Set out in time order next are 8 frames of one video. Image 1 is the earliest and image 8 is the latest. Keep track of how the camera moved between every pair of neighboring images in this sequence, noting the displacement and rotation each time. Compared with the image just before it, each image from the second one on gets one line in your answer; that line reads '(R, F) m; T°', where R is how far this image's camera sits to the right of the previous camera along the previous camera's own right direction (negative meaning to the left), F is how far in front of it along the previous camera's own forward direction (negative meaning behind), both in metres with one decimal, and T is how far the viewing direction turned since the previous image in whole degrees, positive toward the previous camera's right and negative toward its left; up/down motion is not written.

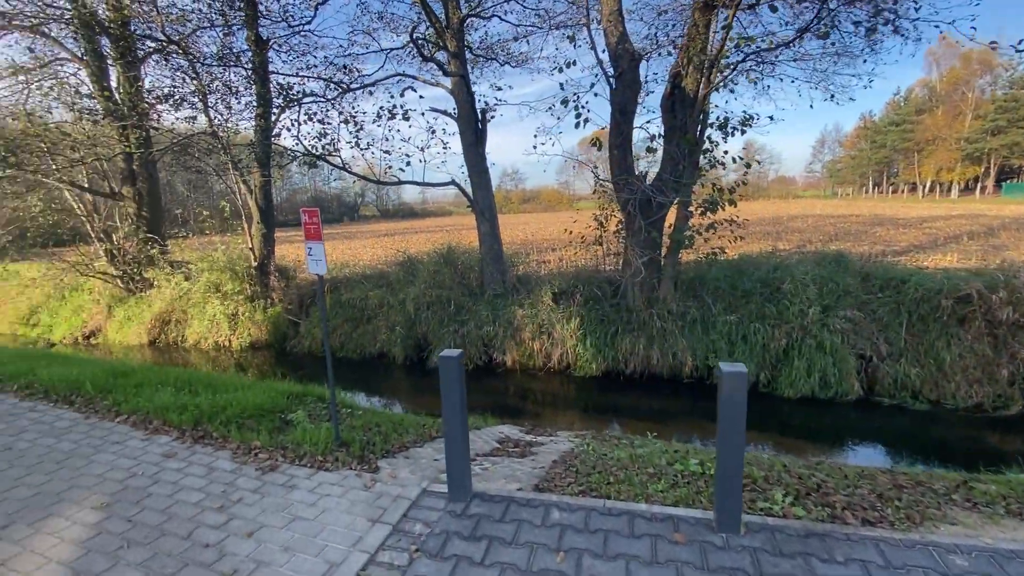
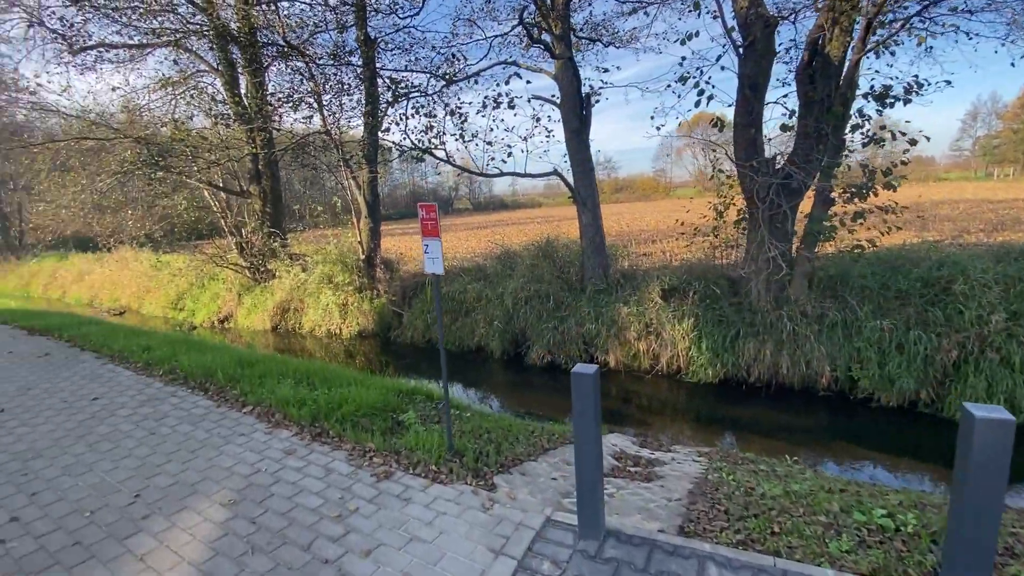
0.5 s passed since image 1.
(-0.3, +0.4) m; -10°
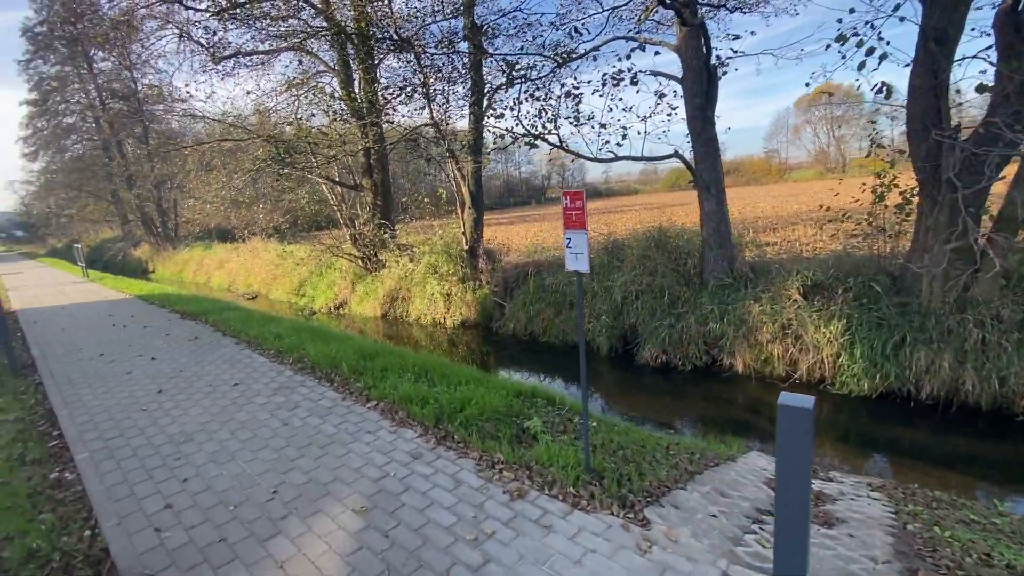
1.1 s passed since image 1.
(-0.4, +0.4) m; -11°
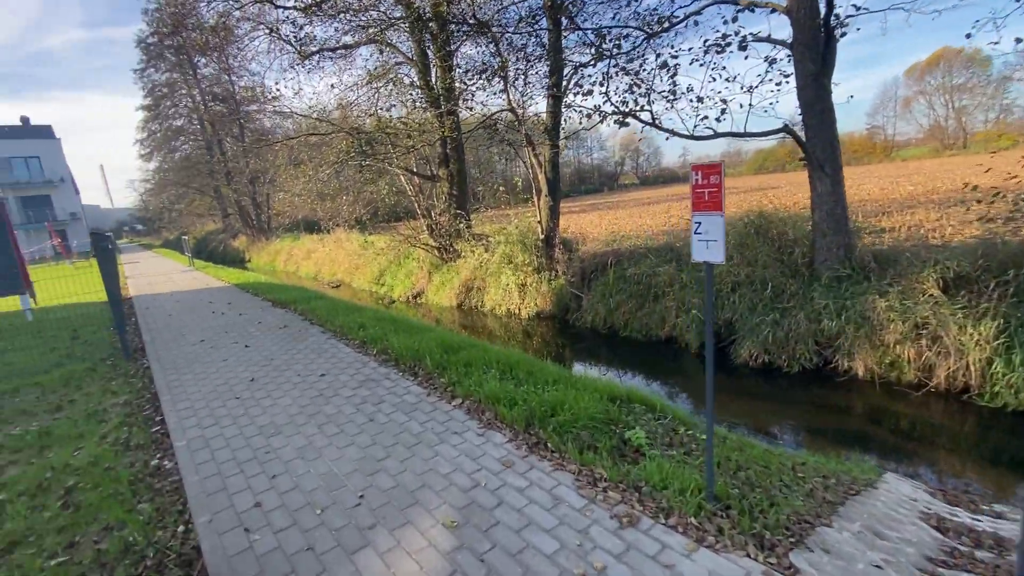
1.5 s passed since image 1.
(-0.2, +0.4) m; -8°
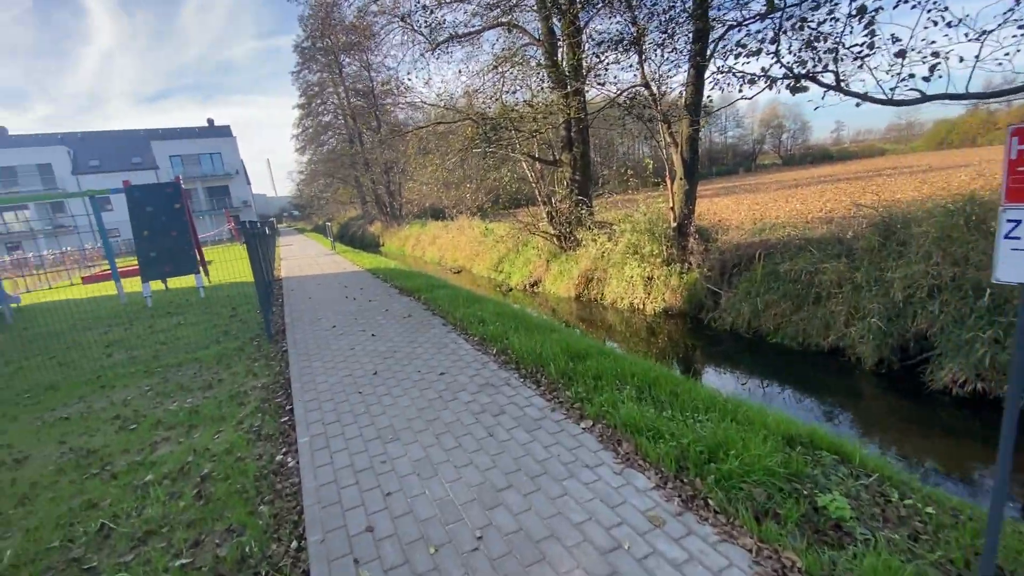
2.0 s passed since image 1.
(-0.2, +0.6) m; -14°
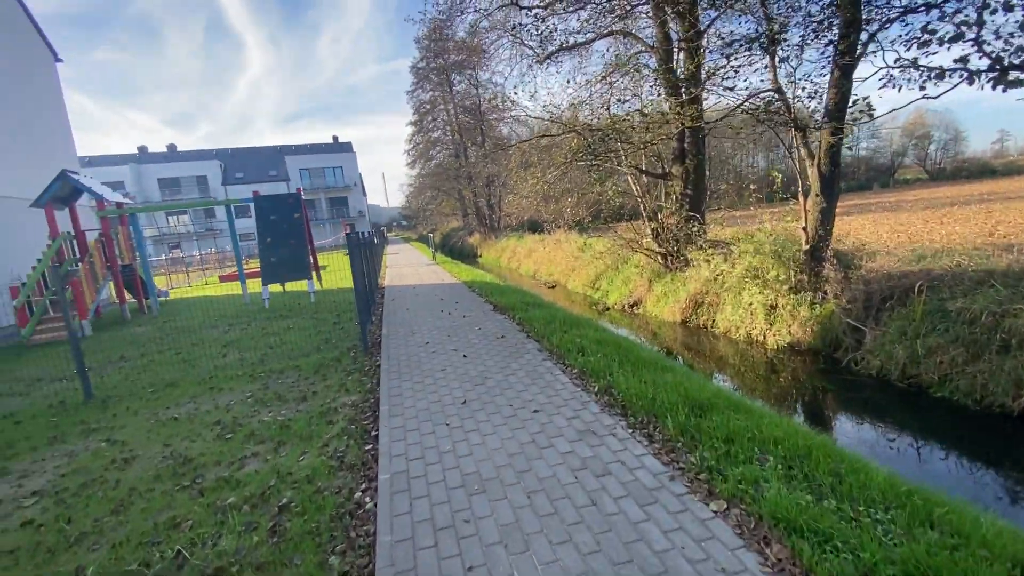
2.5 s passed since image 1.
(-0.1, +0.5) m; -11°
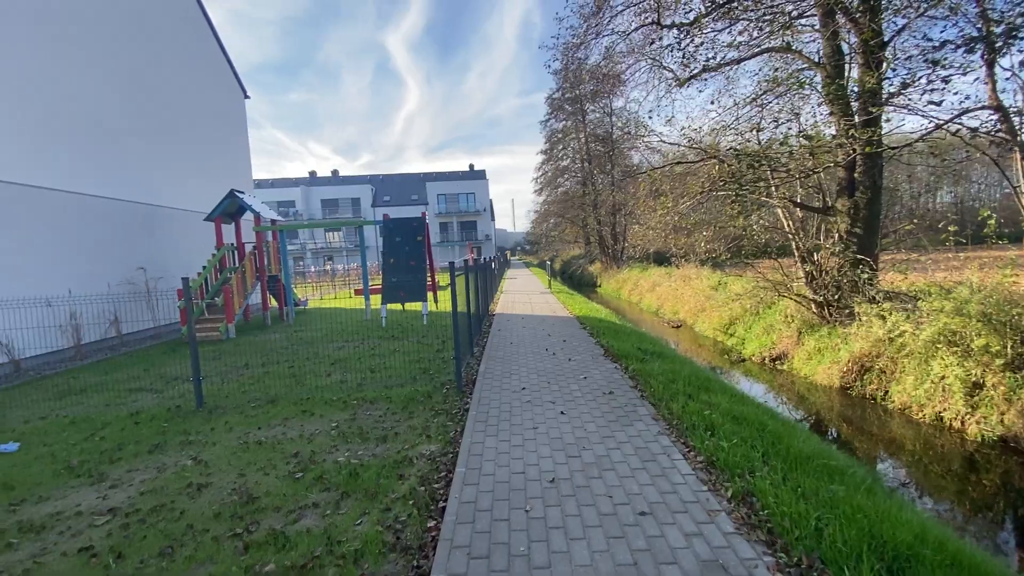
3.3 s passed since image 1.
(+0.1, +0.8) m; -14°
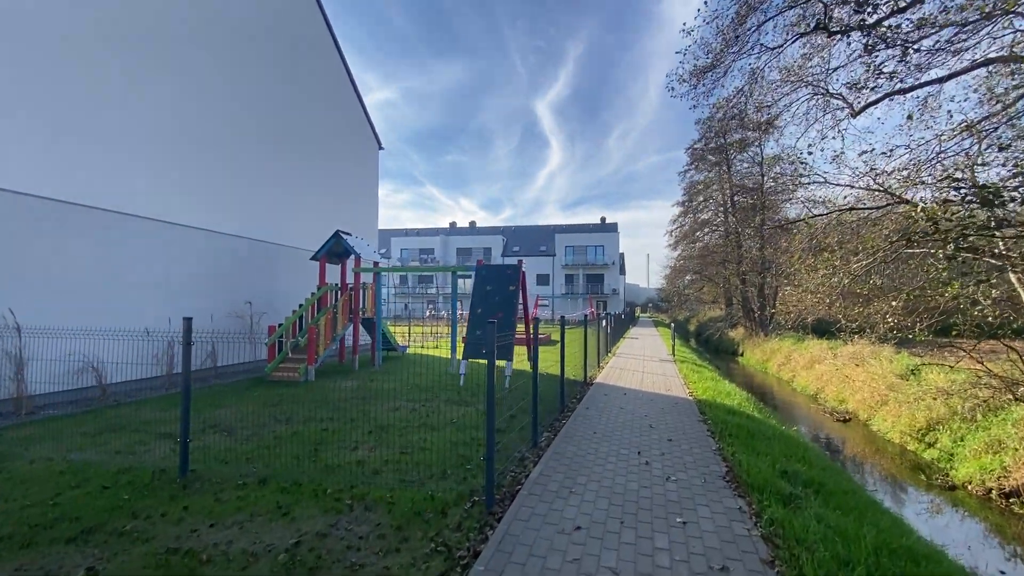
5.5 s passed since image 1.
(+0.6, +1.9) m; -16°
